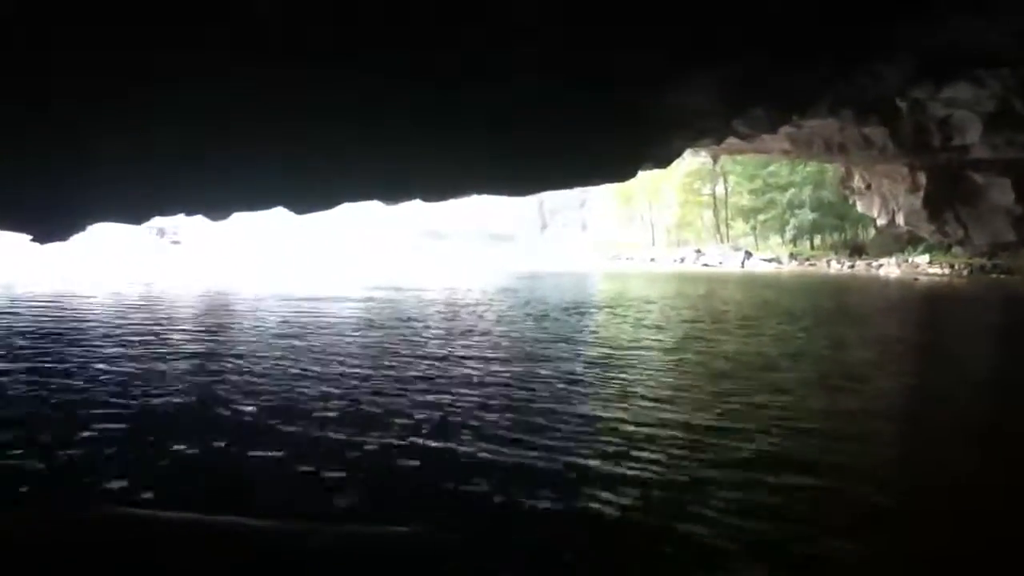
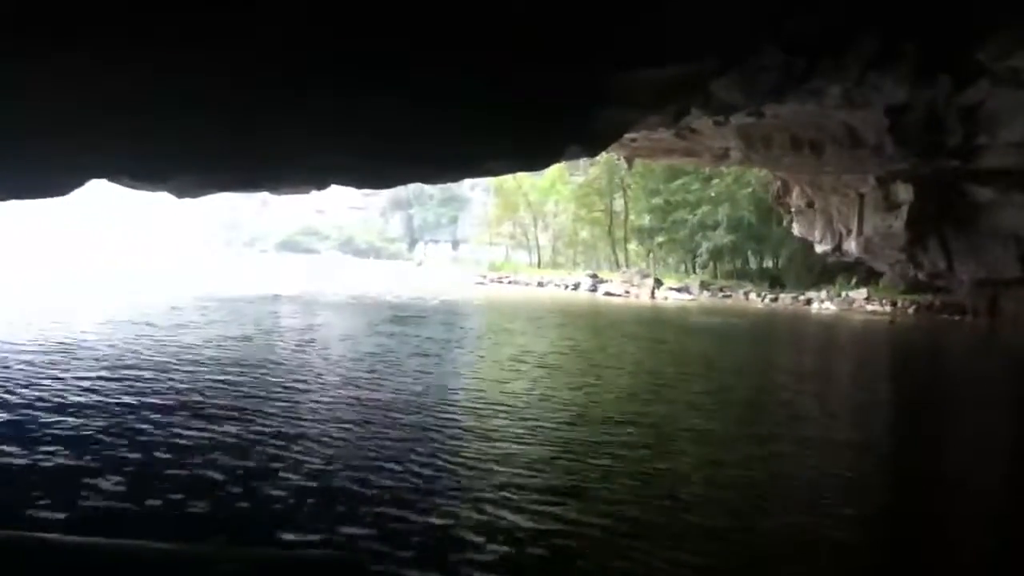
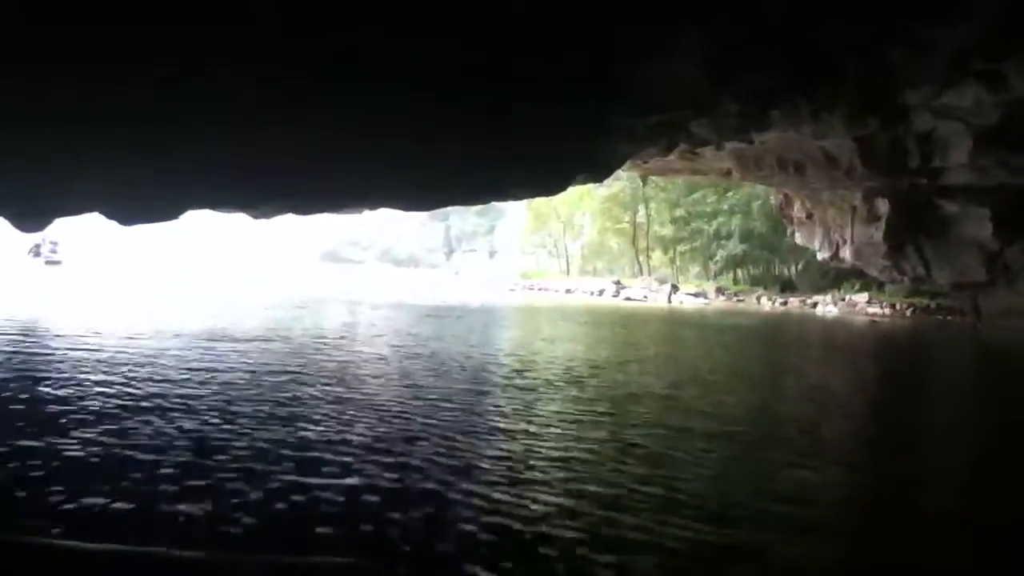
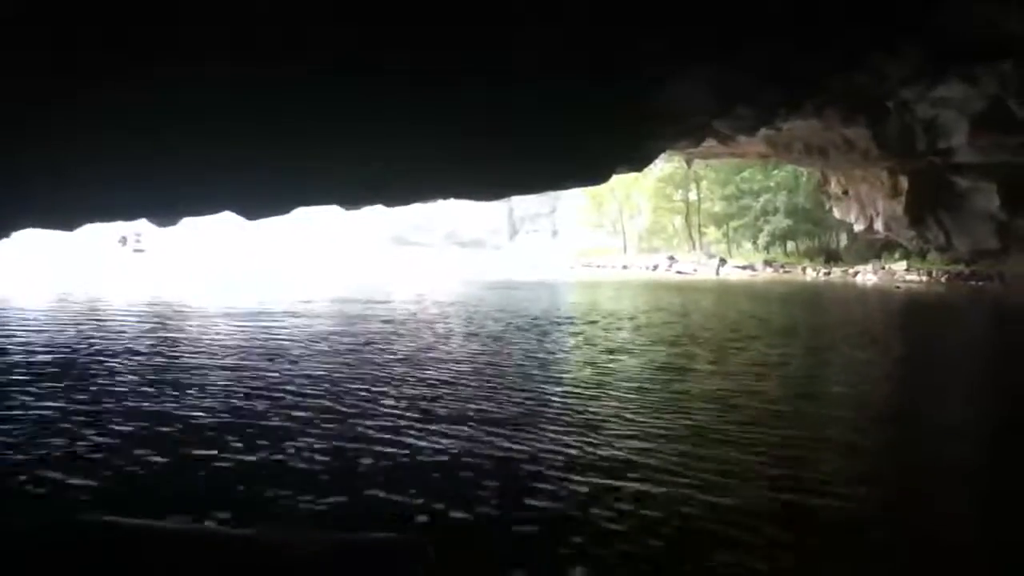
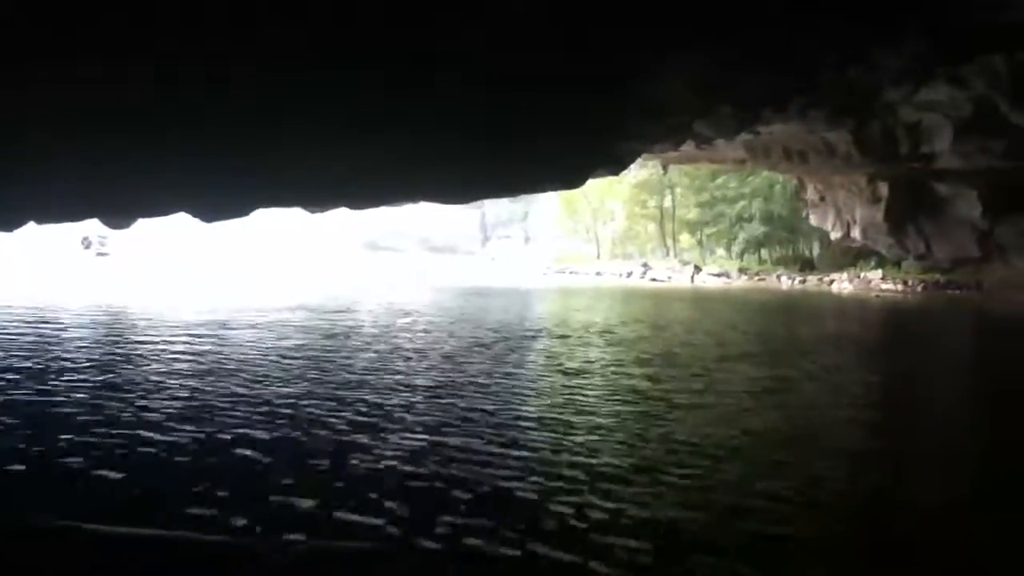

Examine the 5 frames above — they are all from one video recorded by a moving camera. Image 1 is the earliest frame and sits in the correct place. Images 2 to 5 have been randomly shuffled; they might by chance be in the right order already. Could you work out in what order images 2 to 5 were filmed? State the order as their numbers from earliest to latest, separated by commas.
4, 5, 3, 2
